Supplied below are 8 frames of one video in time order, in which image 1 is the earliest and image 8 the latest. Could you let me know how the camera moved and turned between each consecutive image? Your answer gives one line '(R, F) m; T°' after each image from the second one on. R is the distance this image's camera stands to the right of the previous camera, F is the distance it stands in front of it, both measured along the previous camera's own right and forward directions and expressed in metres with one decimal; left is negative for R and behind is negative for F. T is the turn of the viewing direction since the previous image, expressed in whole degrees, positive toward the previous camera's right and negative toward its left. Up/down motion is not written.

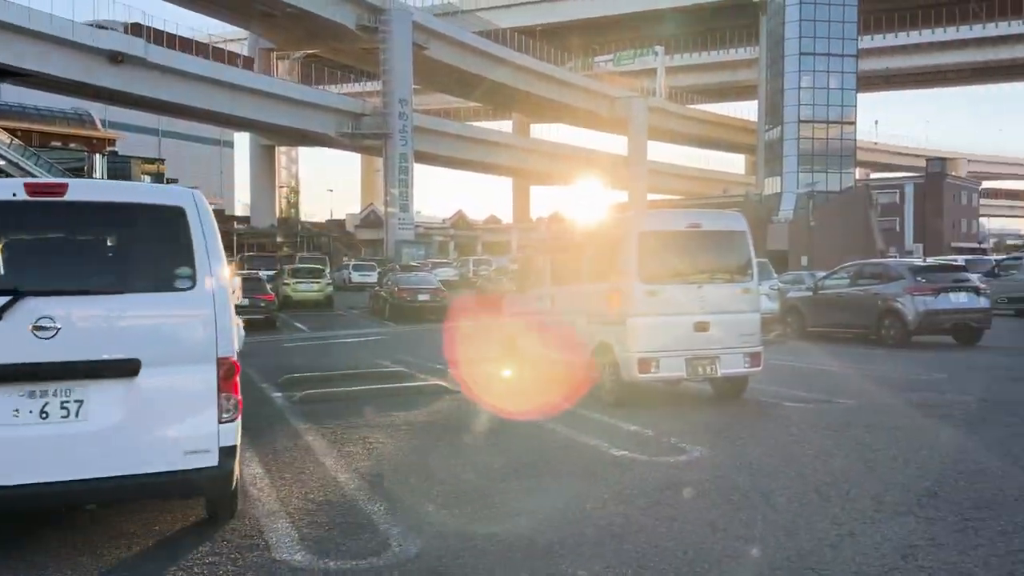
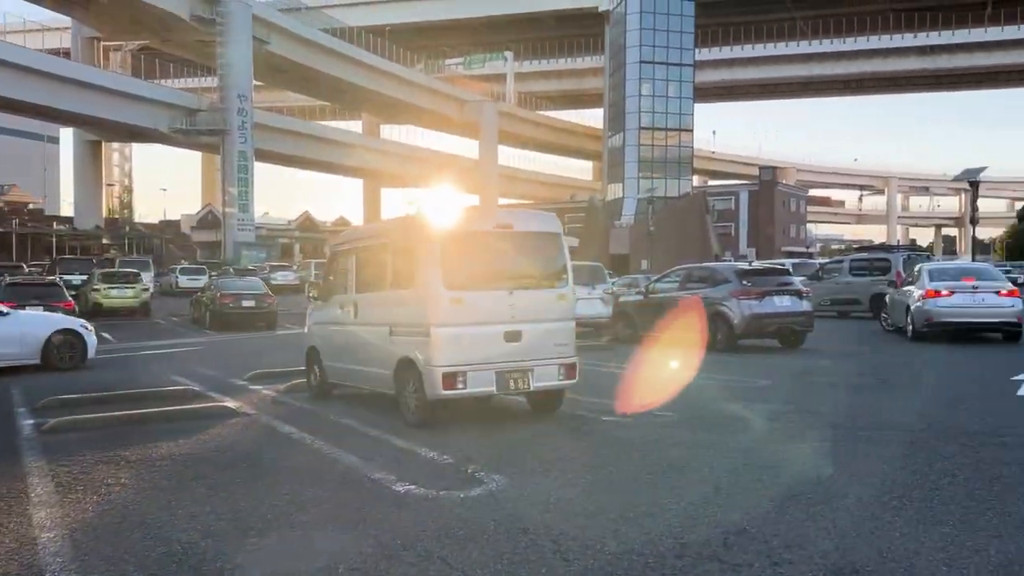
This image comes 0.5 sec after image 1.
(+0.6, +0.9) m; +9°
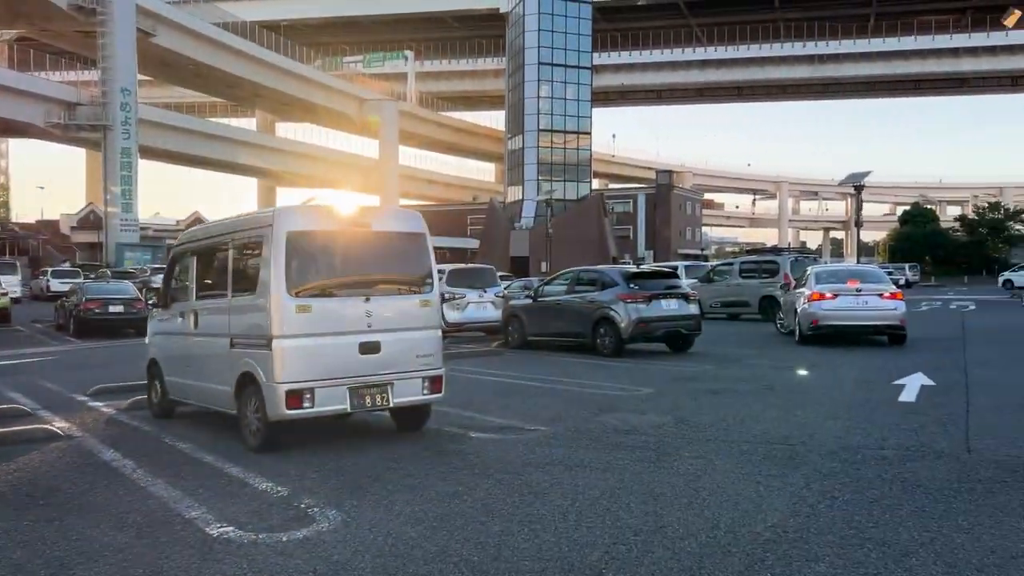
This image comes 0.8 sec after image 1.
(+0.4, +0.7) m; +6°
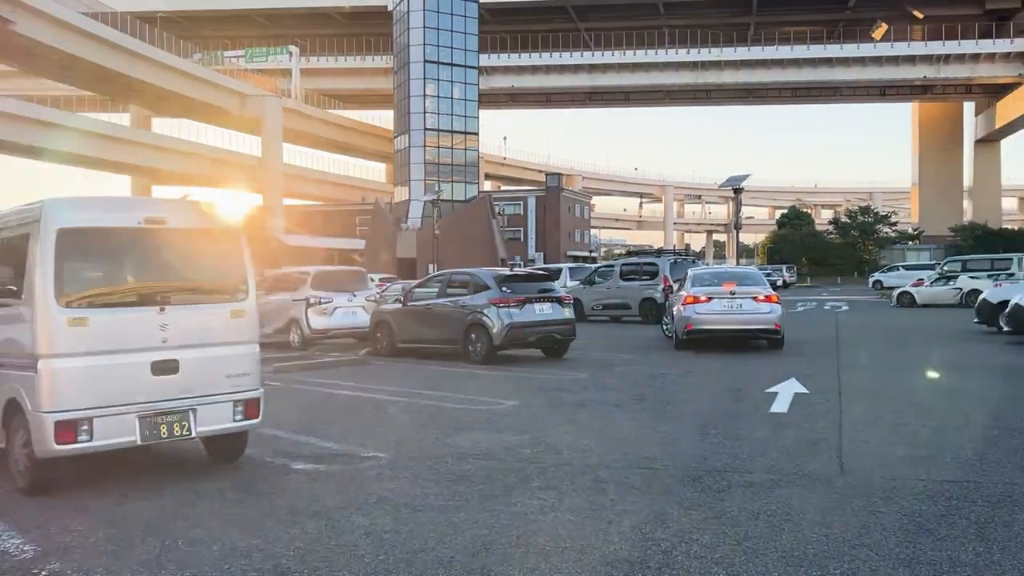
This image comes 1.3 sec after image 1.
(+0.5, +0.9) m; +7°
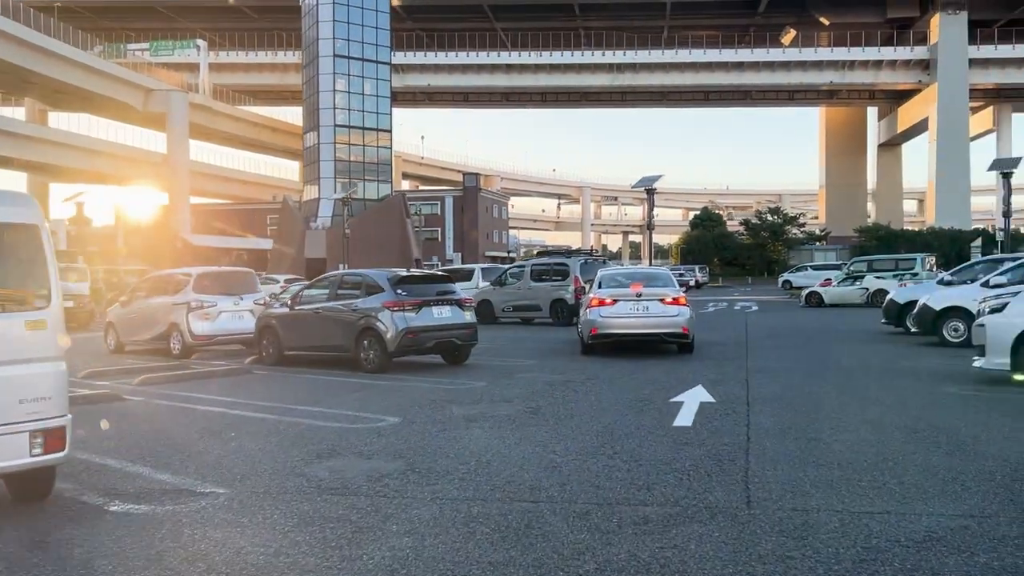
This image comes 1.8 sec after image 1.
(+0.4, +0.9) m; +5°
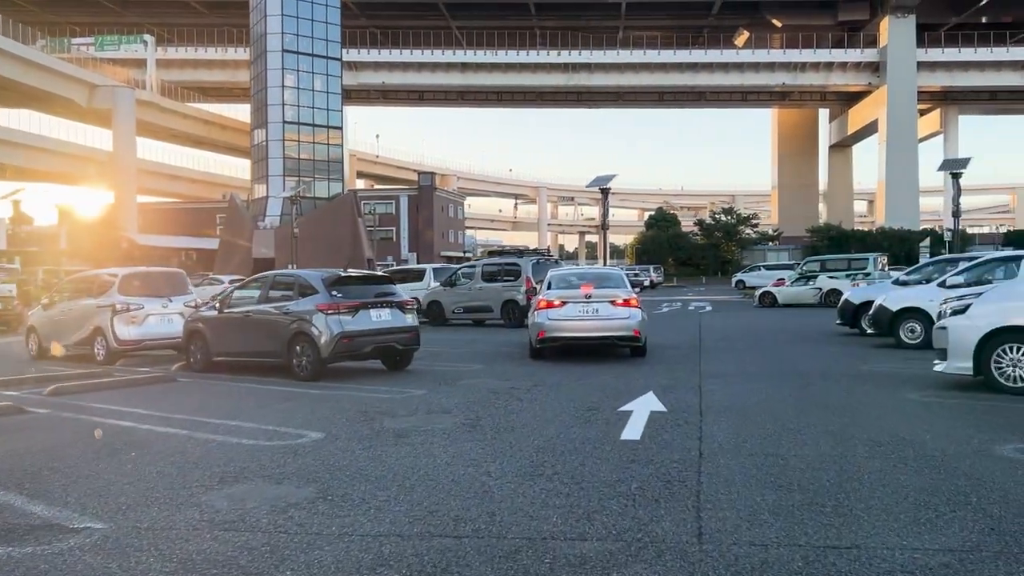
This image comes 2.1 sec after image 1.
(+0.2, +0.7) m; +3°
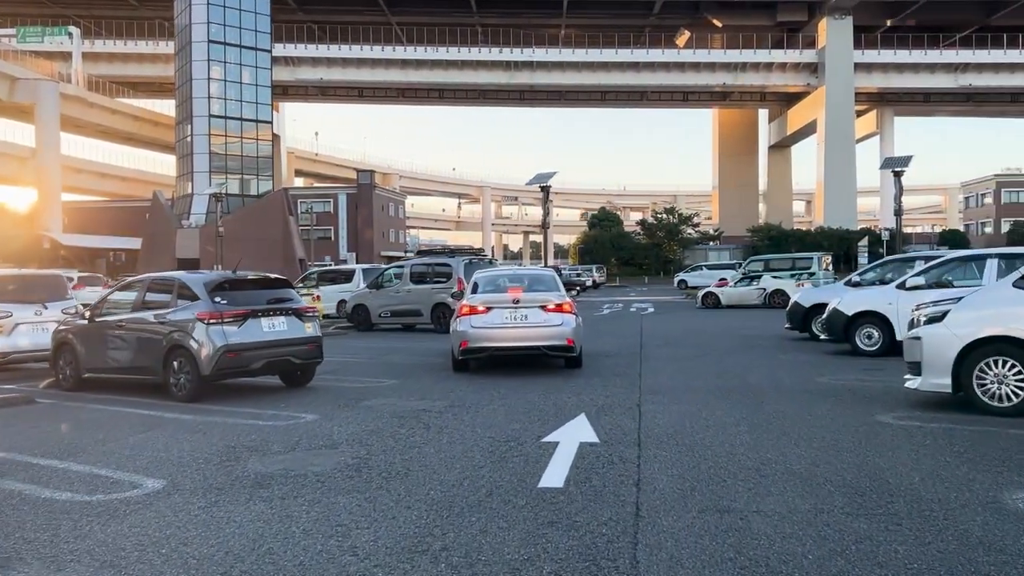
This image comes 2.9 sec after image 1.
(+0.4, +1.6) m; +3°
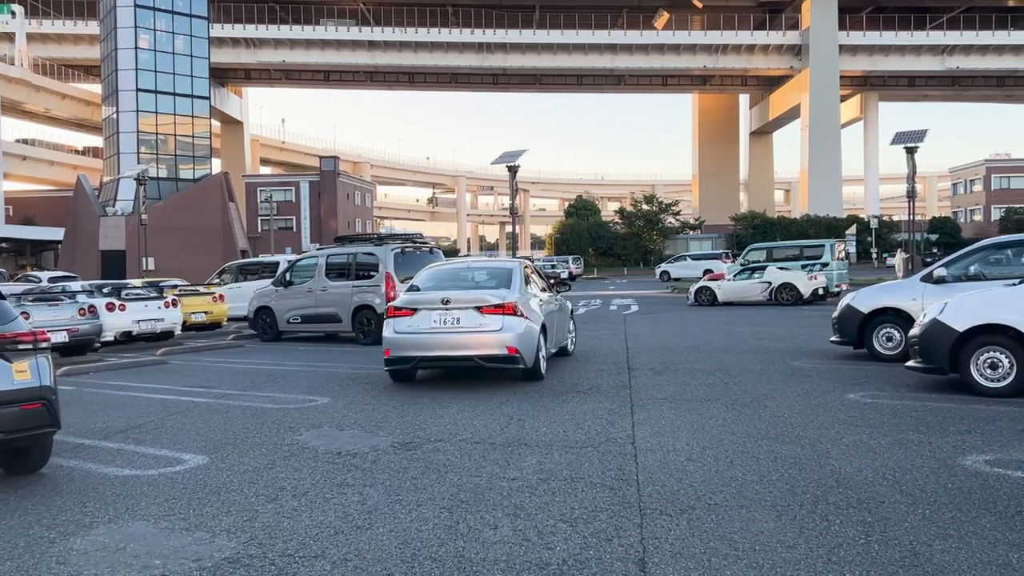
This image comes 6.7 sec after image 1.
(+0.6, +5.3) m; +1°
